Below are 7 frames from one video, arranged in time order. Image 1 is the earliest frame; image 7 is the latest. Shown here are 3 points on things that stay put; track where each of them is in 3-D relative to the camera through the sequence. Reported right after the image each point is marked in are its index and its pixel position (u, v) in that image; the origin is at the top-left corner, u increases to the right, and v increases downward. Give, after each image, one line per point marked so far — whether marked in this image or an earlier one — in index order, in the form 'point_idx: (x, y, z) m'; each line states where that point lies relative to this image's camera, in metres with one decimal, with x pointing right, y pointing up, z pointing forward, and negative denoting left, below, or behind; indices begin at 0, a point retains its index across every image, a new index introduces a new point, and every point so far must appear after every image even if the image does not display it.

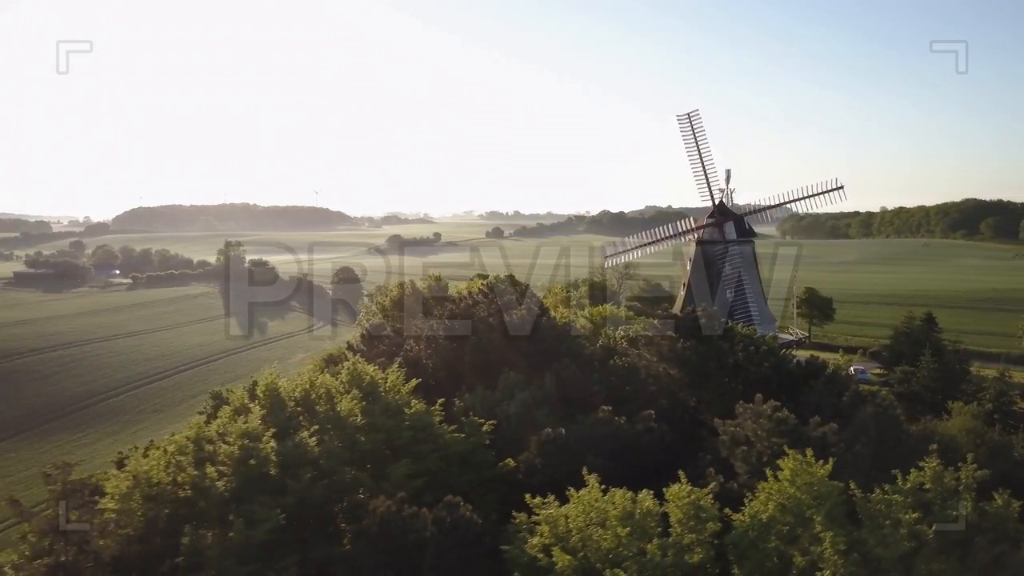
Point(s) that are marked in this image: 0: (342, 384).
0: (-3.0, -1.7, +14.5) m
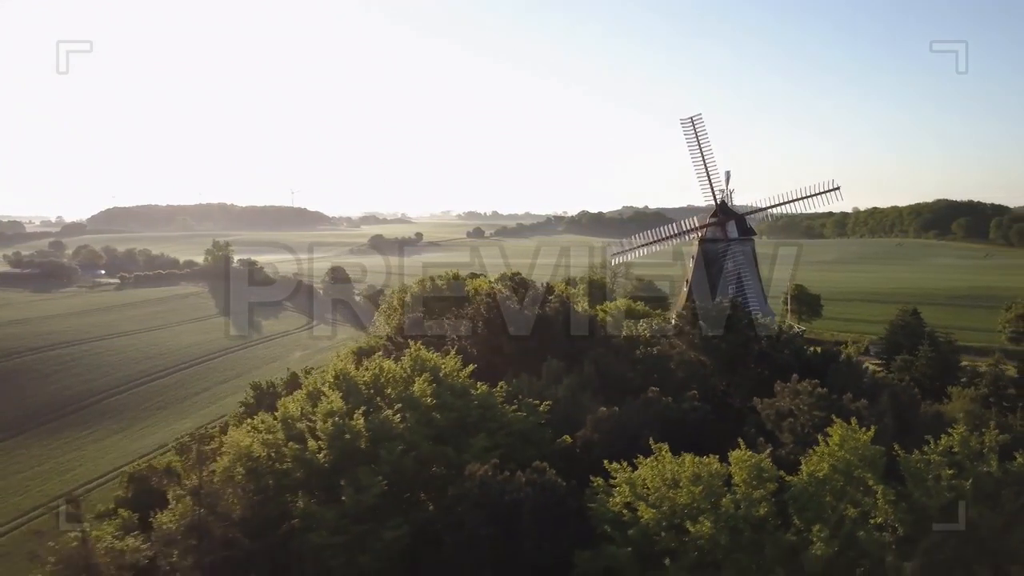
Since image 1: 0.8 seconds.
0: (-2.0, -1.6, +15.7) m
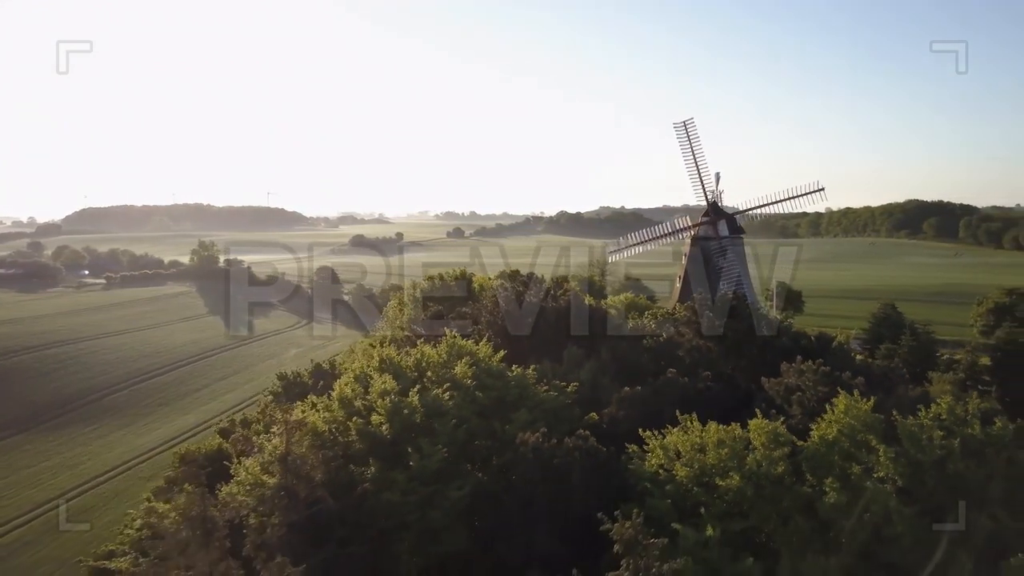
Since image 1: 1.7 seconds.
0: (-1.4, -1.4, +17.2) m
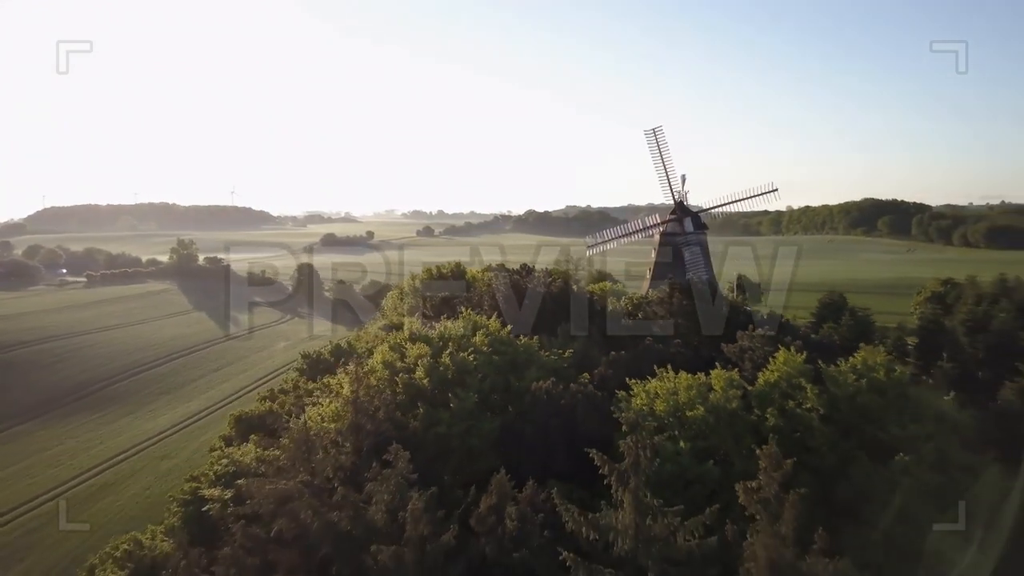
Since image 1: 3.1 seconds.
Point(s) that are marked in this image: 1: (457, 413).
0: (-1.2, -1.0, +20.8) m
1: (-1.1, -2.5, +16.2) m
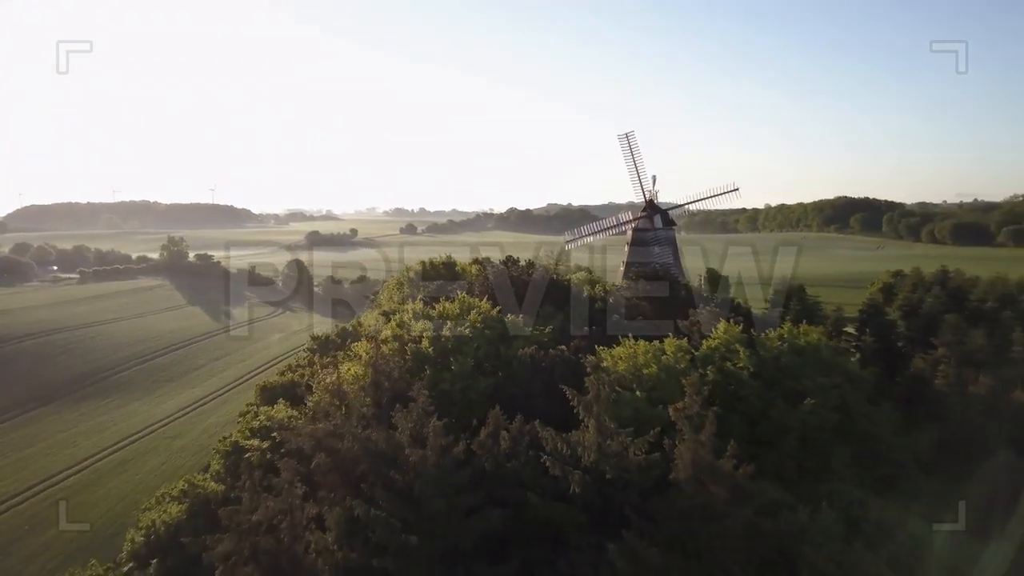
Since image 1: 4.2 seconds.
0: (-1.6, -0.6, +24.3) m
1: (-1.4, -2.1, +19.7) m
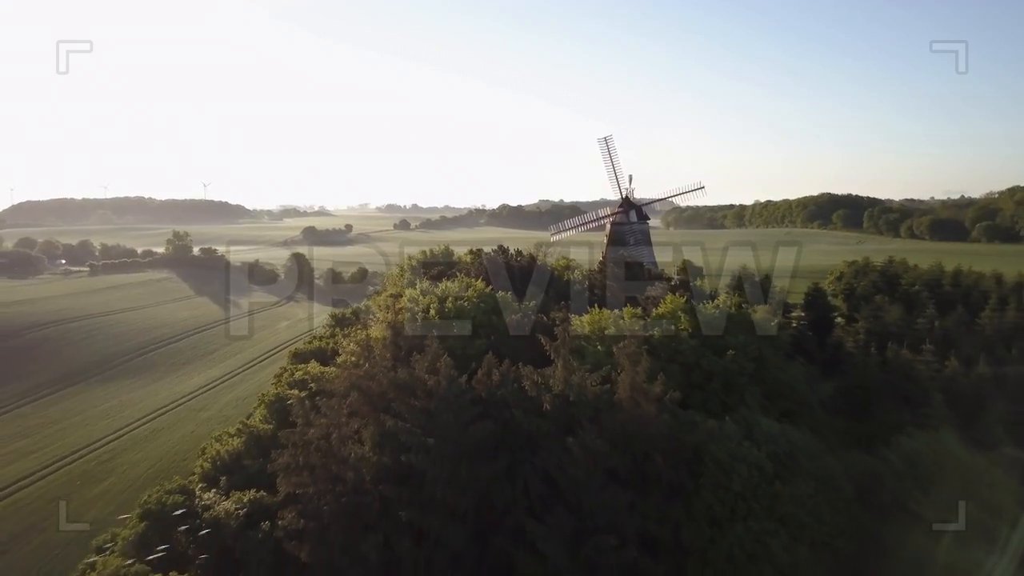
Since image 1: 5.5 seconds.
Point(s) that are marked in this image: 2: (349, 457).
0: (-2.0, 0.0, +29.4) m
1: (-1.7, -1.4, +24.8) m
2: (-3.7, -3.9, +18.5) m
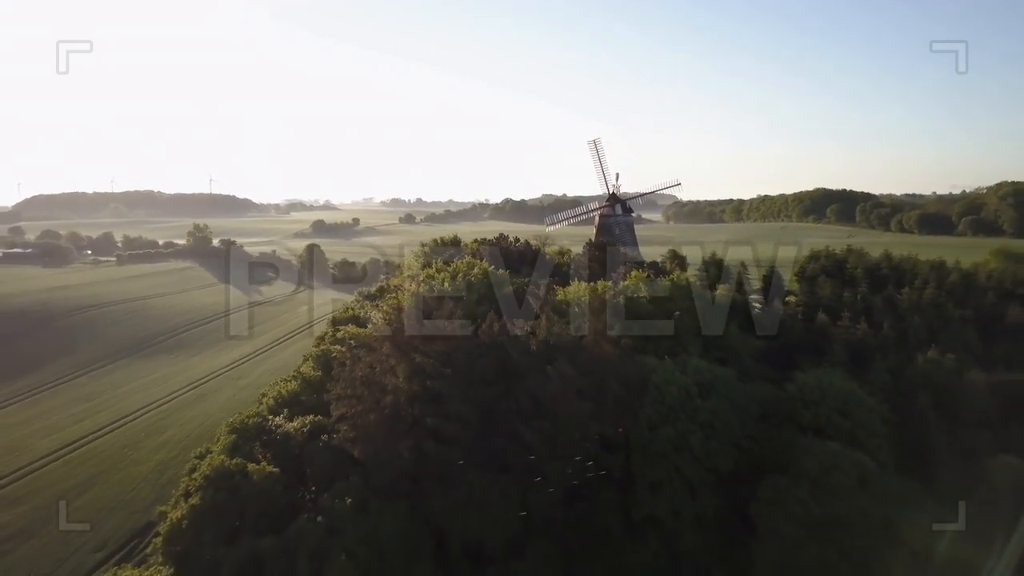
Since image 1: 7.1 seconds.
0: (-2.0, +1.0, +35.9) m
1: (-1.8, -0.5, +31.3) m
2: (-3.9, -3.0, +25.1) m
